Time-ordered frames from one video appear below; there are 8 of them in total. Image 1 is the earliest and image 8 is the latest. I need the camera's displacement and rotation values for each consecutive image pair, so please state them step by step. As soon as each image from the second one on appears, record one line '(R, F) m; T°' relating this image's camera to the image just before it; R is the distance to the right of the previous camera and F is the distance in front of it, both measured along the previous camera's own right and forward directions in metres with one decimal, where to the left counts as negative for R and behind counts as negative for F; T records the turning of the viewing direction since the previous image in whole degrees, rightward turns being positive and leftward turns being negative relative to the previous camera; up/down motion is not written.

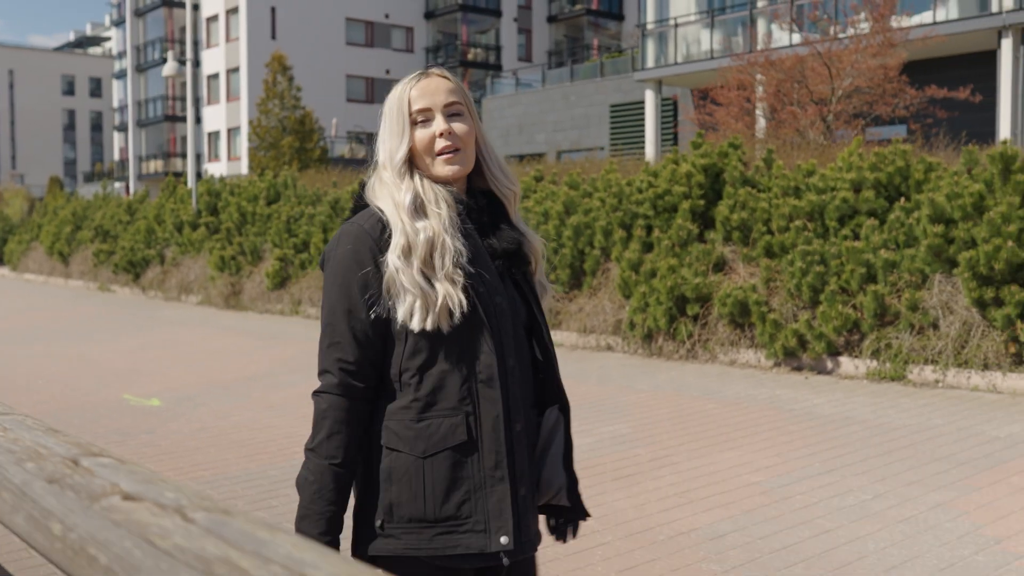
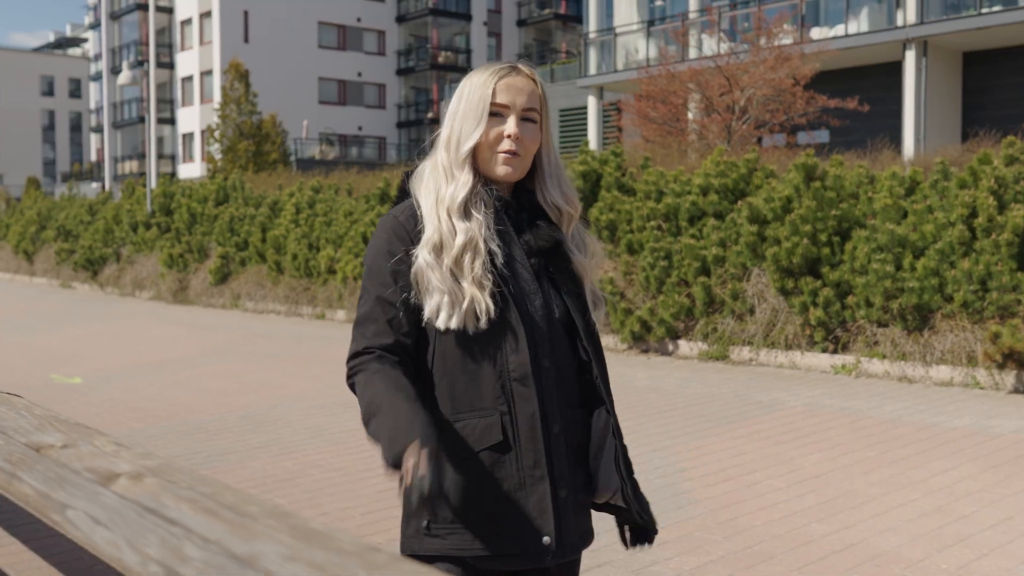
(+1.0, -1.4) m; +1°
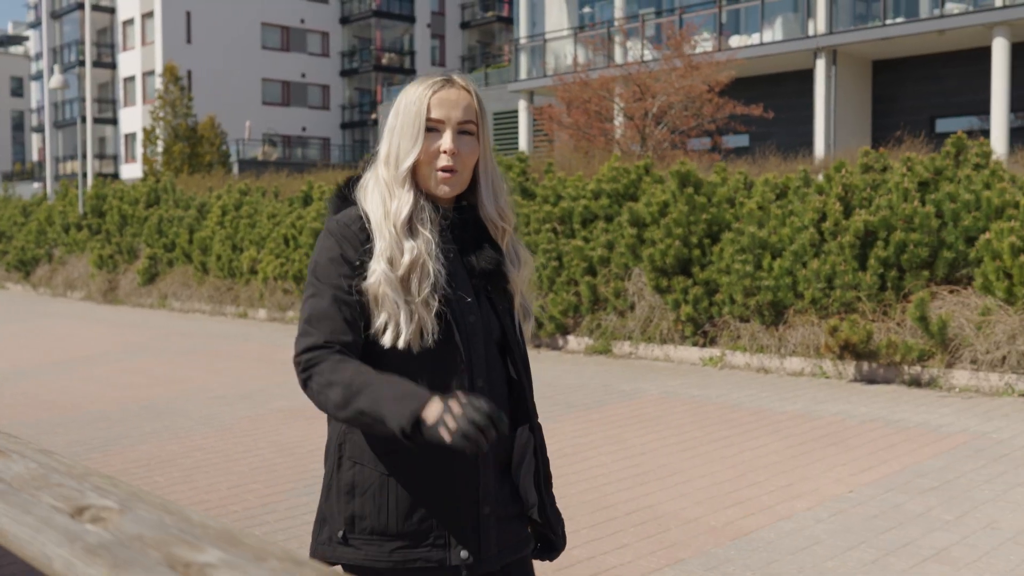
(+0.5, -0.7) m; +2°
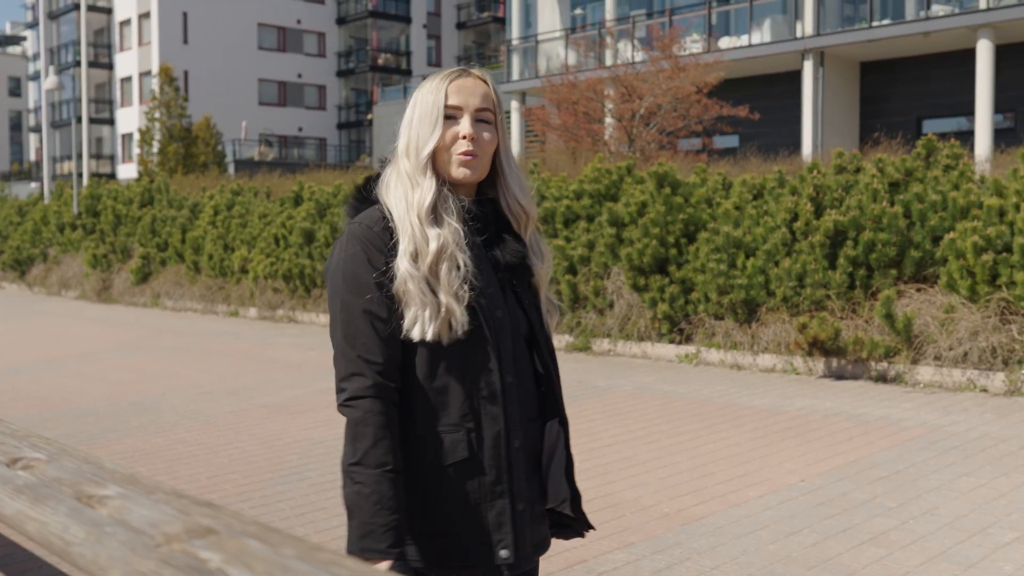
(+0.2, -0.2) m; 0°
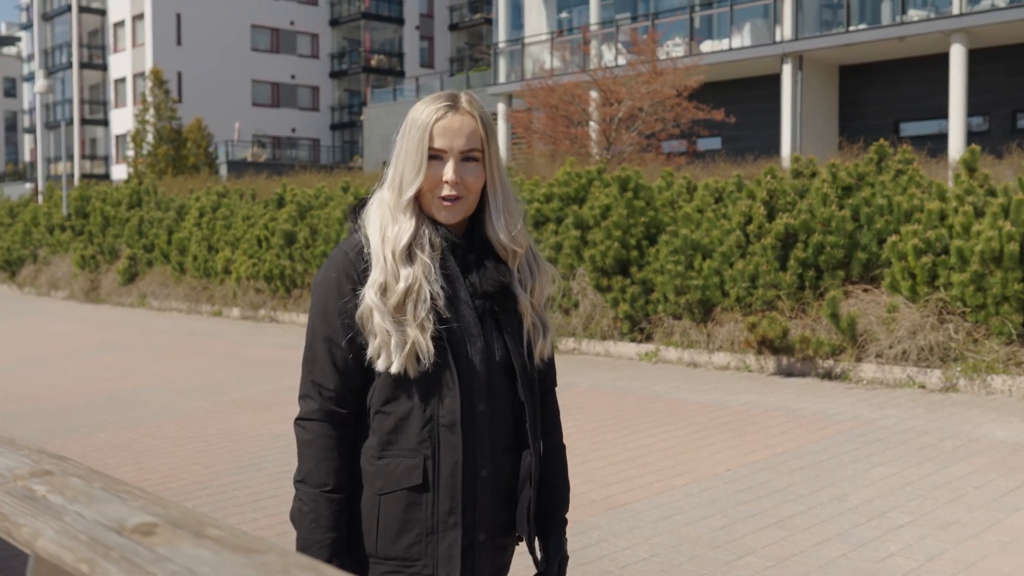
(+0.3, -0.4) m; 0°
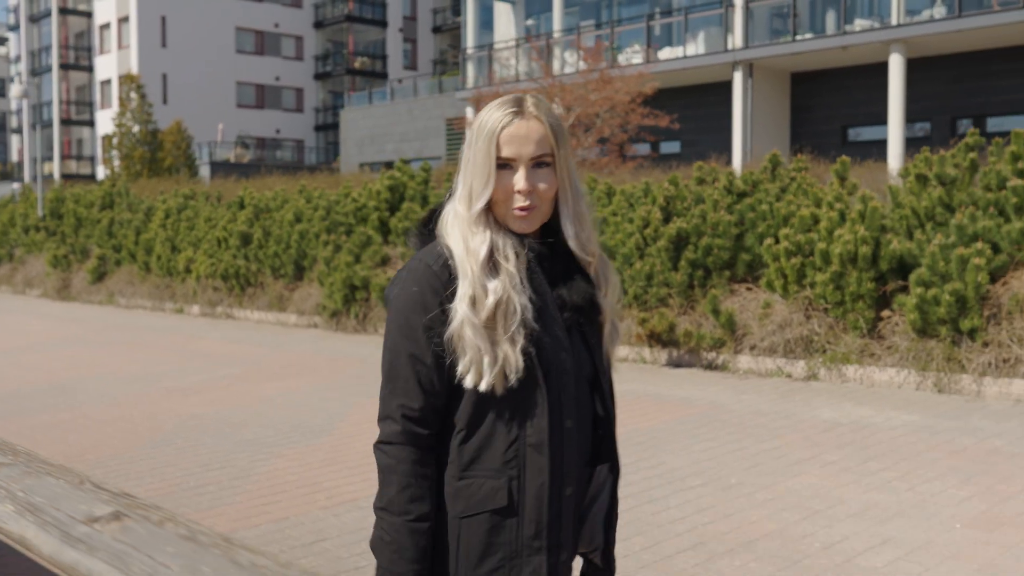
(+0.7, -0.9) m; 0°
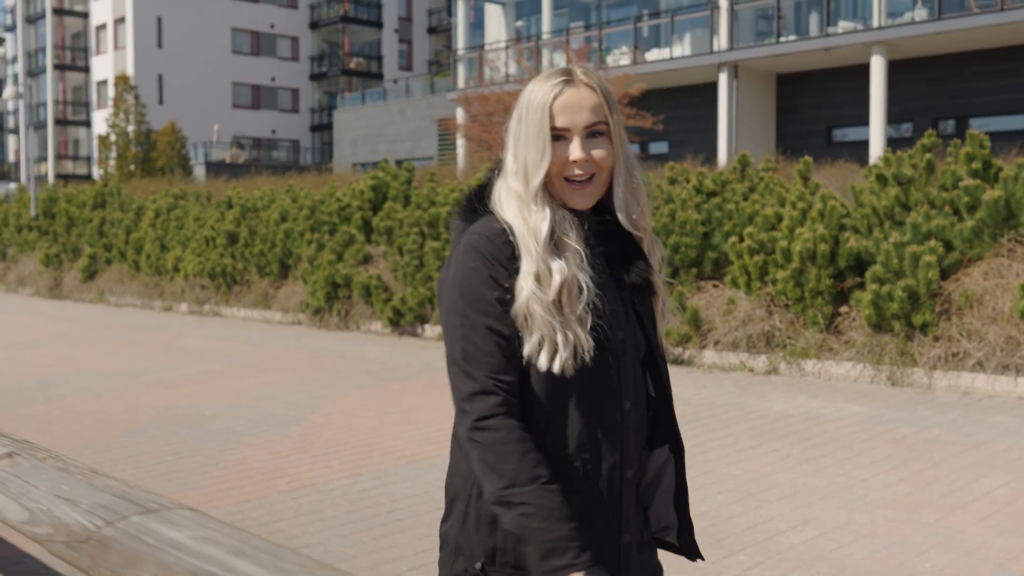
(+0.3, -0.3) m; 0°
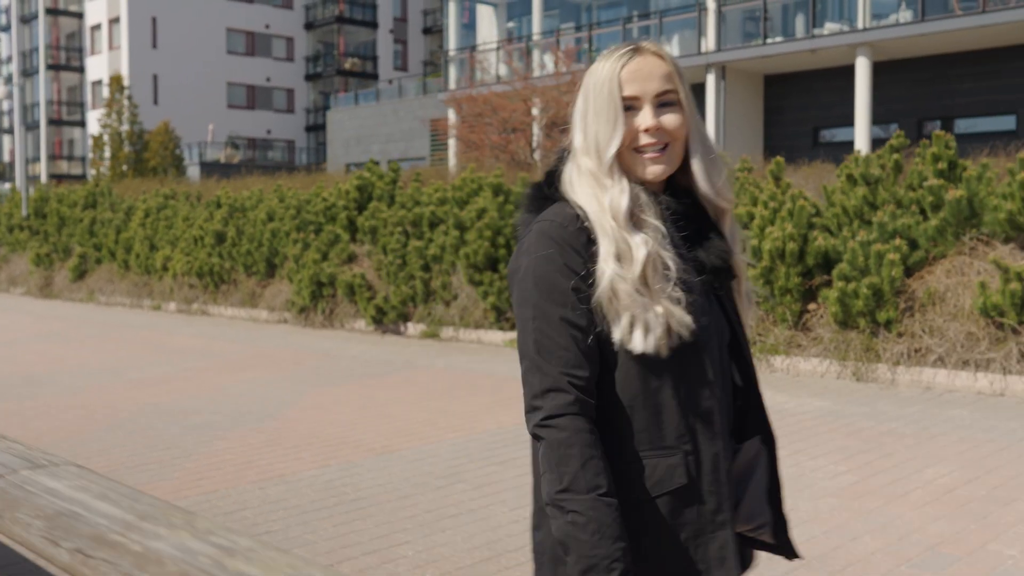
(+0.2, -0.2) m; 0°
